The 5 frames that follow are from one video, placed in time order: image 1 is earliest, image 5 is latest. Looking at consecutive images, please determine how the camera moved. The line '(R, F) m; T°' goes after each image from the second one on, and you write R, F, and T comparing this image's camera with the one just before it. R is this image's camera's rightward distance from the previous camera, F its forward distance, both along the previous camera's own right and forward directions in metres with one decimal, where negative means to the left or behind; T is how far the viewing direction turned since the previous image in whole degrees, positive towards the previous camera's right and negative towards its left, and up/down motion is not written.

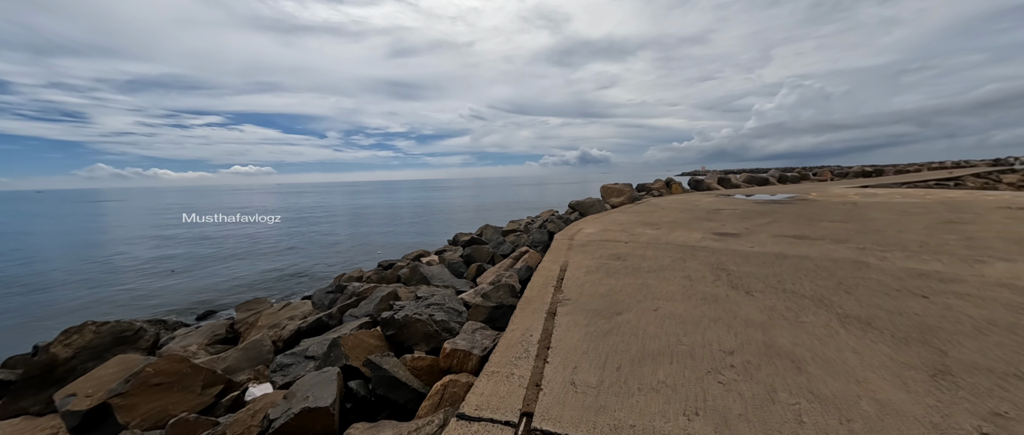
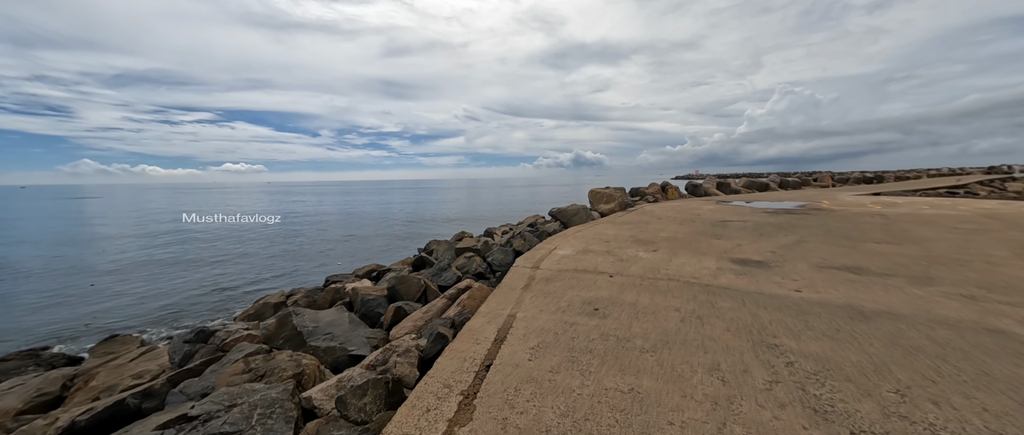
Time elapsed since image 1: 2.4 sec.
(+0.5, +1.4) m; +1°
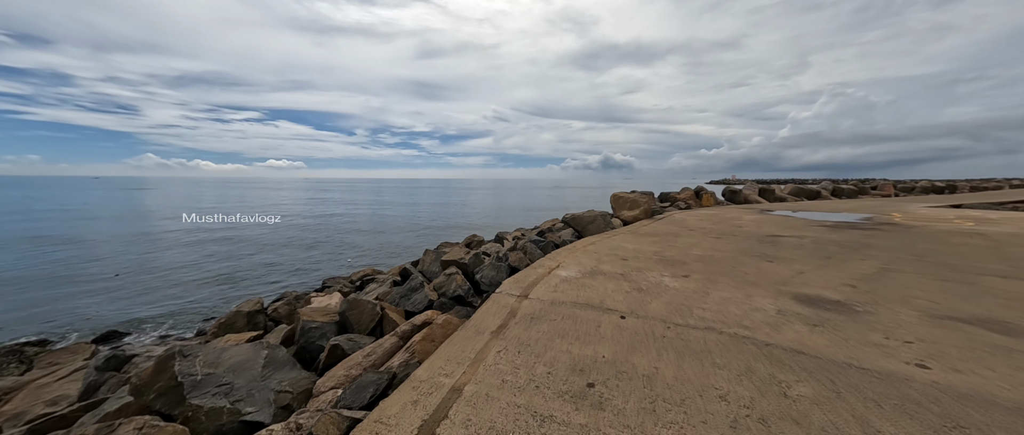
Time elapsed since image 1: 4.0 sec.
(+0.3, +0.9) m; -4°
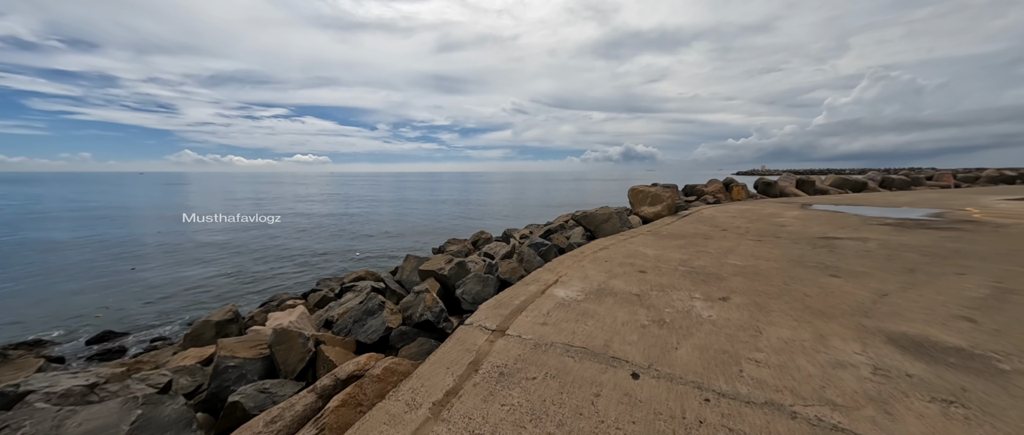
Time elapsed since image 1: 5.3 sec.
(+0.3, +0.8) m; -3°
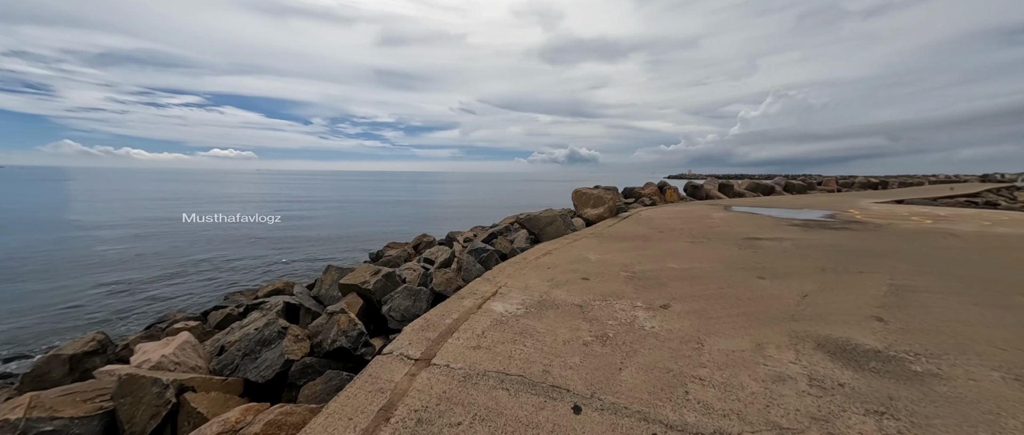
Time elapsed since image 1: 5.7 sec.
(+0.1, +0.3) m; +9°
